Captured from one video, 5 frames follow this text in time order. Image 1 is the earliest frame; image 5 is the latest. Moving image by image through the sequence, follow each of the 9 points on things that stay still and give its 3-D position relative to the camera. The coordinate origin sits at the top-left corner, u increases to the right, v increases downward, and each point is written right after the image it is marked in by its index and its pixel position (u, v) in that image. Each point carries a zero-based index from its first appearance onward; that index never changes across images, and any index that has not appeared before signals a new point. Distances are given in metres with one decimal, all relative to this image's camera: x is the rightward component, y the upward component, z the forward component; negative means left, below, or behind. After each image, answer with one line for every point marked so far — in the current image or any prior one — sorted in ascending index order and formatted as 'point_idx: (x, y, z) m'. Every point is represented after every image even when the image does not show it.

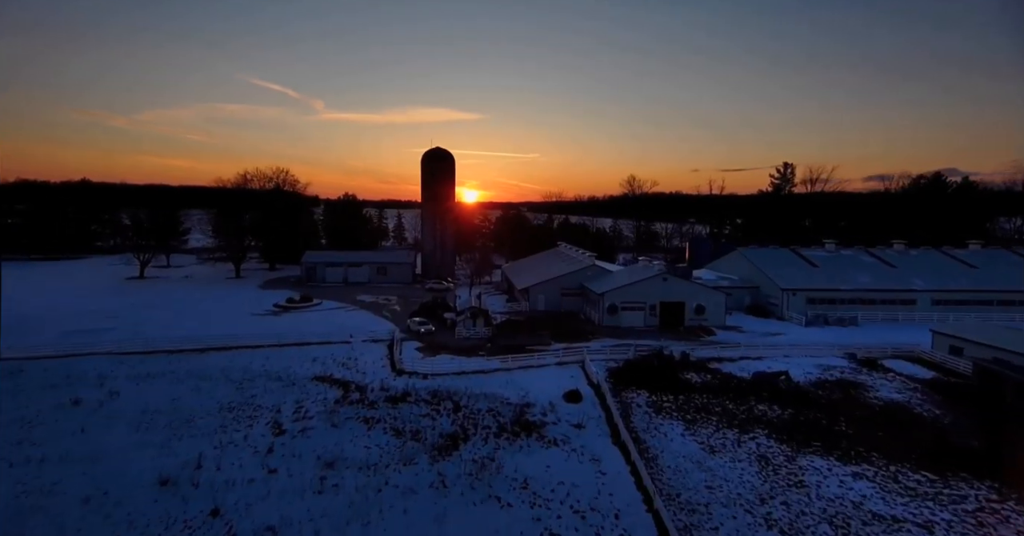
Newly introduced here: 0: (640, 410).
0: (+4.6, -5.1, +19.1) m
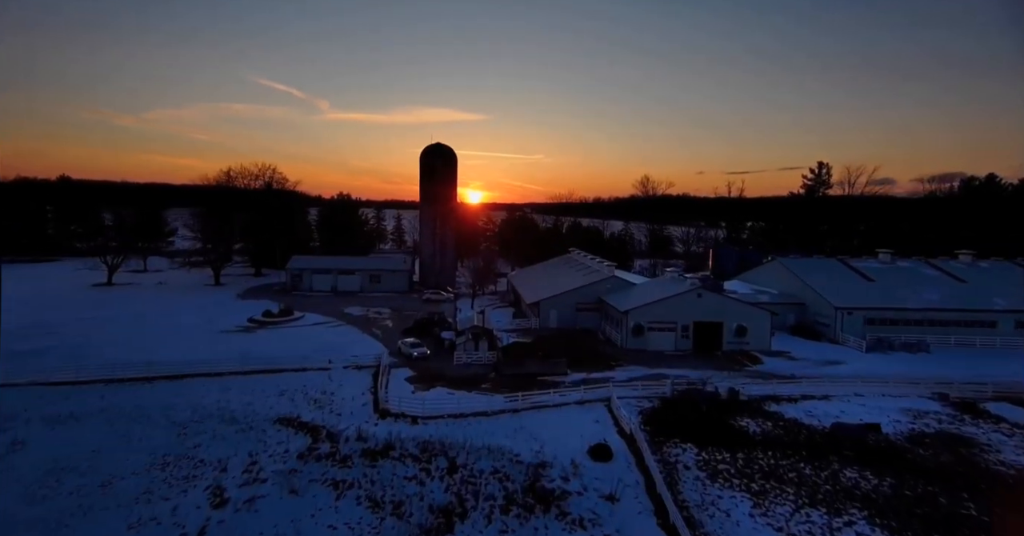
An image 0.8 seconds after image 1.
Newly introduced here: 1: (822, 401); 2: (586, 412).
0: (+4.9, -5.7, +14.7) m
1: (+10.9, -4.7, +18.9) m
2: (+2.6, -5.0, +18.7) m
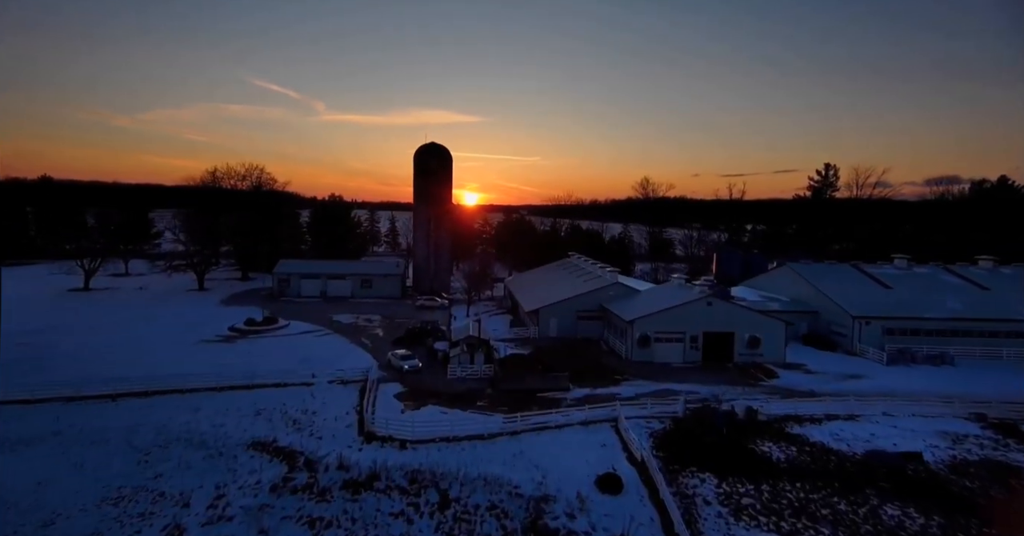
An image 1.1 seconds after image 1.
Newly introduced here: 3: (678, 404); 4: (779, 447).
0: (+4.8, -6.0, +13.1) m
1: (+10.9, -5.0, +17.4) m
2: (+2.5, -5.3, +17.0) m
3: (+5.9, -4.8, +19.0) m
4: (+8.0, -5.3, +16.0) m
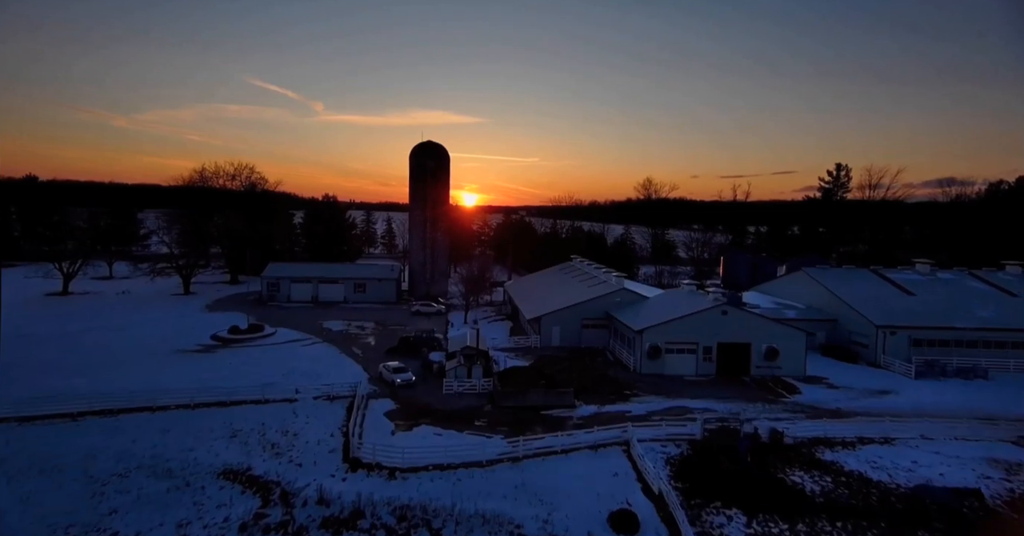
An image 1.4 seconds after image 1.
0: (+4.9, -6.2, +11.5) m
1: (+10.9, -5.2, +15.7) m
2: (+2.6, -5.5, +15.4) m
3: (+5.9, -5.0, +17.3) m
4: (+8.0, -5.5, +14.4) m
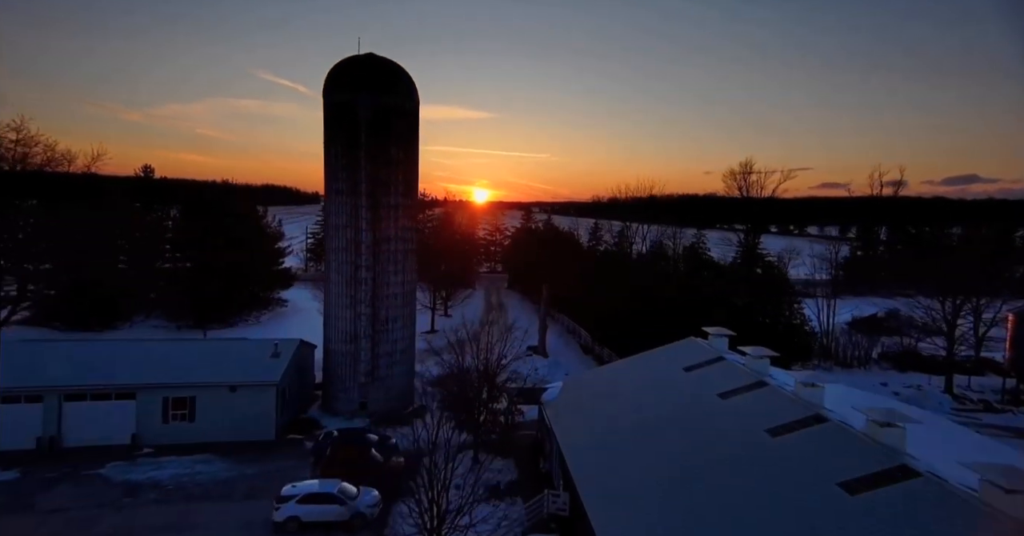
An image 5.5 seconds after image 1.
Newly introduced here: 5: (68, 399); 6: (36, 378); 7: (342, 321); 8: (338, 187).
0: (+5.8, -9.1, -12.4) m
1: (+11.9, -8.1, -8.3) m
2: (+3.5, -8.3, -8.4) m
3: (+6.9, -7.9, -6.5) m
4: (+9.0, -8.4, -9.5) m
5: (-12.1, -3.6, +14.6) m
6: (-12.9, -2.9, +14.8) m
7: (-5.7, -1.7, +18.2) m
8: (-5.8, +3.2, +18.4) m
